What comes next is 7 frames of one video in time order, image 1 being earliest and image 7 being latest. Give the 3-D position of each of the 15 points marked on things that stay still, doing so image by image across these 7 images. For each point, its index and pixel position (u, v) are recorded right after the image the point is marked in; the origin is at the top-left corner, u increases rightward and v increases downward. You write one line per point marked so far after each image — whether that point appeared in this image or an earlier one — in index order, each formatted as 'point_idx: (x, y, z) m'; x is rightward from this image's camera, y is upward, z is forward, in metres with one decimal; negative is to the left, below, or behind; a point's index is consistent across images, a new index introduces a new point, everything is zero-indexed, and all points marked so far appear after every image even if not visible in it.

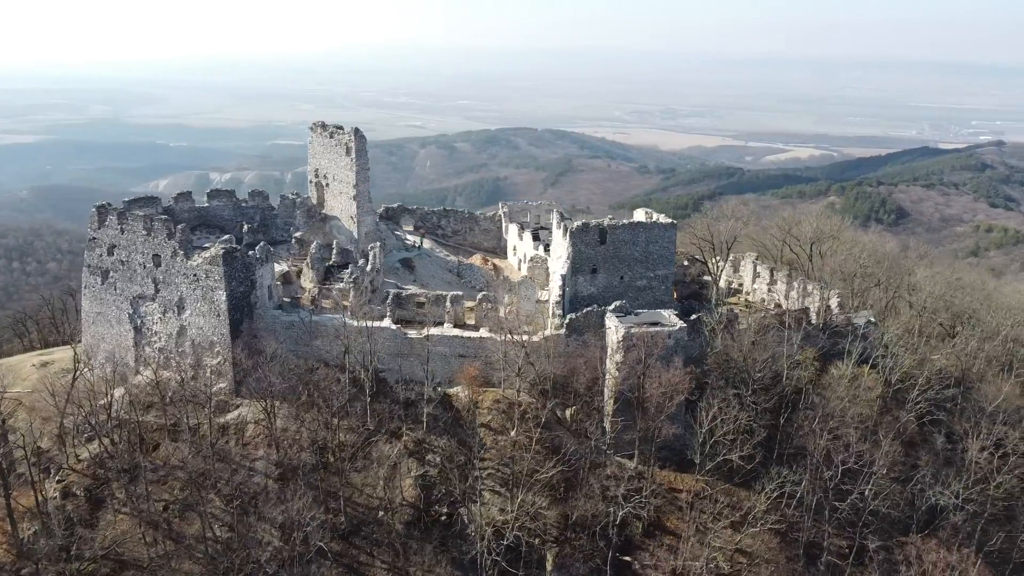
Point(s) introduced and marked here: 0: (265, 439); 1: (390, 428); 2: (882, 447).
0: (-6.6, -4.0, +19.1) m
1: (-3.3, -3.7, +19.2) m
2: (+9.2, -3.9, +17.8) m
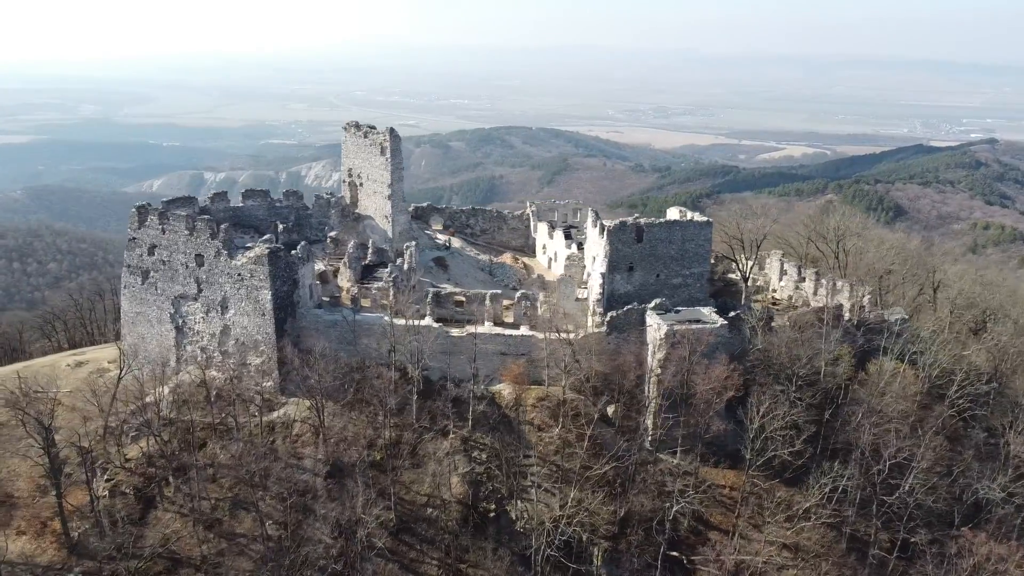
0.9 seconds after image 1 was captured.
0: (-5.4, -4.0, +19.2) m
1: (-2.1, -3.7, +19.3) m
2: (+10.5, -3.8, +17.9) m
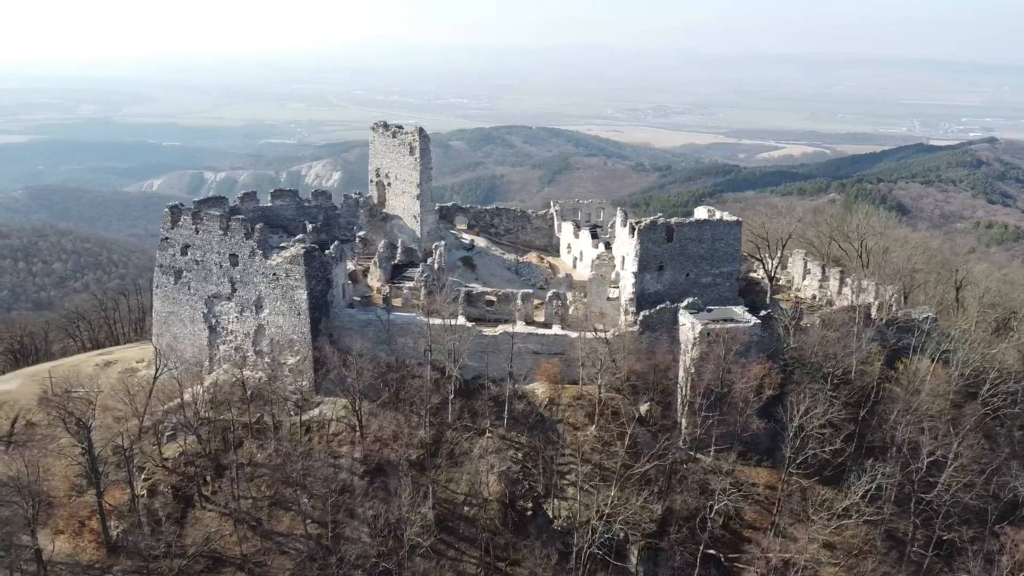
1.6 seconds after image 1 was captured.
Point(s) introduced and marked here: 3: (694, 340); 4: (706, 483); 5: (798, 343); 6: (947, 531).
0: (-4.4, -4.0, +19.3) m
1: (-1.1, -3.7, +19.3) m
2: (+11.4, -3.8, +18.0) m
3: (+4.7, -1.3, +18.5) m
4: (+4.8, -4.8, +17.5) m
5: (+7.7, -1.5, +19.5) m
6: (+10.4, -5.8, +17.0) m
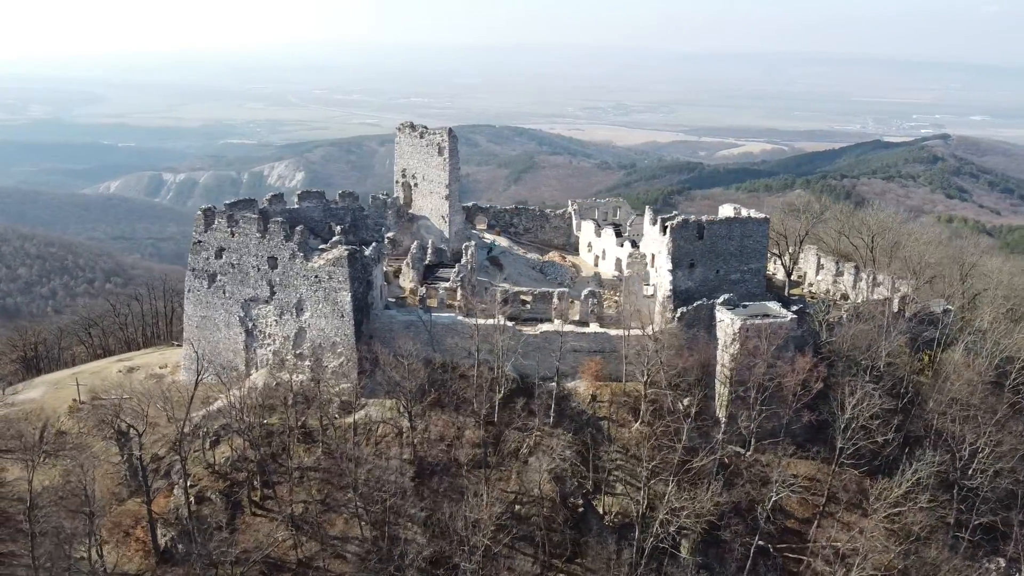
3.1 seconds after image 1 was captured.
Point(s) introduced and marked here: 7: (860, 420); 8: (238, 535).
0: (-3.1, -4.0, +19.2) m
1: (+0.2, -3.7, +19.4) m
2: (+12.7, -3.6, +18.6) m
3: (+6.0, -1.2, +18.9) m
4: (+6.1, -4.7, +17.9) m
5: (+9.0, -1.4, +19.9) m
6: (+11.8, -5.6, +17.6) m
7: (+8.4, -3.2, +17.4) m
8: (-6.8, -6.1, +17.7) m
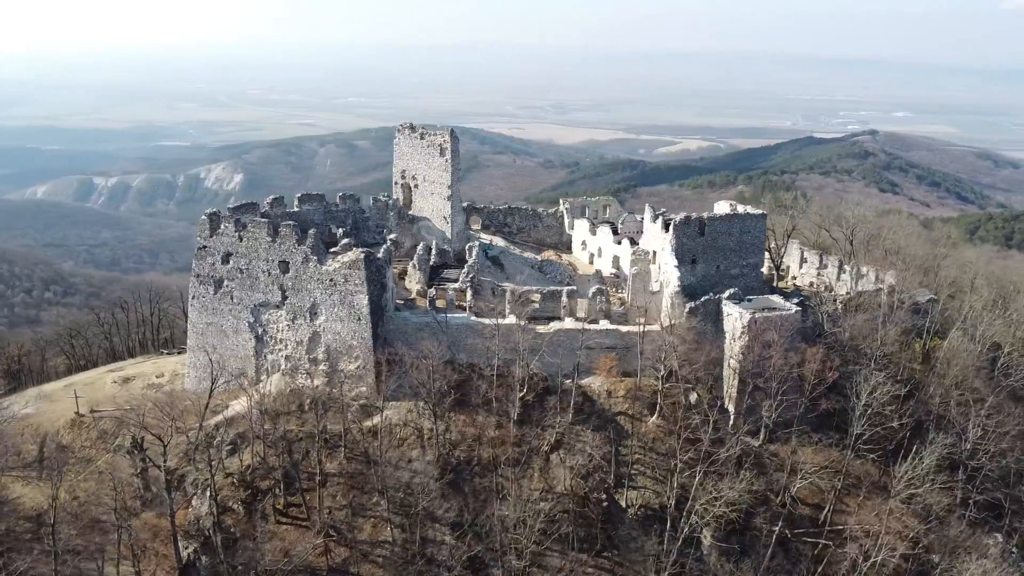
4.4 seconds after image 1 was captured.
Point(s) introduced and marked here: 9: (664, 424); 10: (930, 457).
0: (-2.5, -4.0, +19.2) m
1: (+0.8, -3.6, +19.6) m
2: (+13.3, -3.3, +19.6) m
3: (+6.5, -1.1, +19.4) m
4: (+6.8, -4.5, +18.5) m
5: (+9.5, -1.1, +20.7) m
6: (+12.6, -5.3, +18.5) m
7: (+9.1, -3.0, +18.1) m
8: (-6.0, -6.2, +17.5) m
9: (+4.2, -3.7, +19.4) m
10: (+9.6, -3.9, +16.5) m
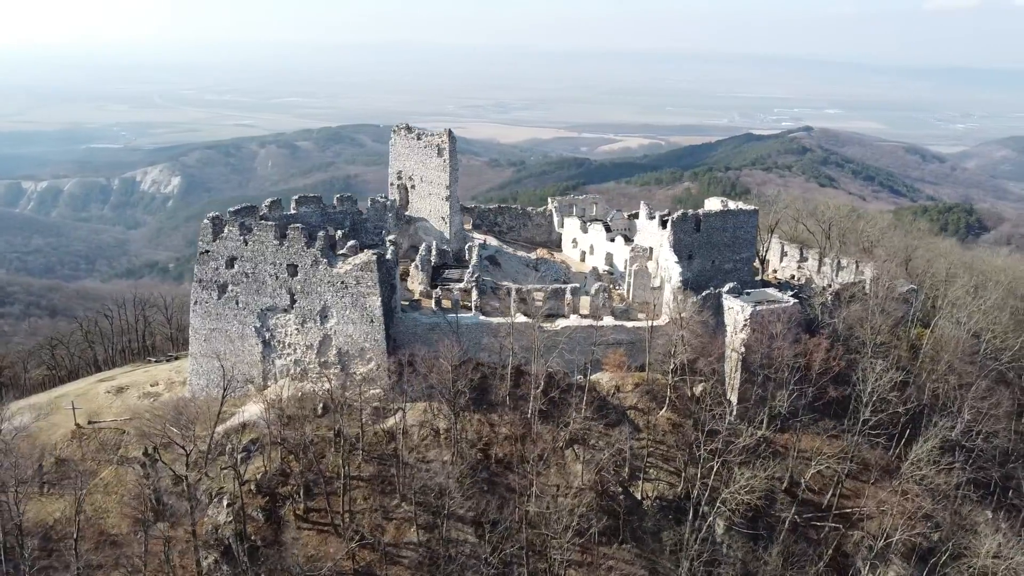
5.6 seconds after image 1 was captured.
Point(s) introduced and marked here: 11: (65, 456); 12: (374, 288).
0: (-2.0, -4.1, +19.2) m
1: (+1.2, -3.6, +19.8) m
2: (+13.7, -3.0, +20.7) m
3: (+6.9, -0.9, +20.1) m
4: (+7.3, -4.4, +19.1) m
5: (+9.7, -0.9, +21.5) m
6: (+13.0, -5.0, +19.6) m
7: (+9.6, -2.8, +18.9) m
8: (-5.4, -6.3, +17.3) m
9: (+4.6, -3.5, +19.9) m
10: (+10.2, -3.6, +17.4) m
11: (-12.2, -4.6, +19.7) m
12: (-3.7, 0.0, +19.4) m
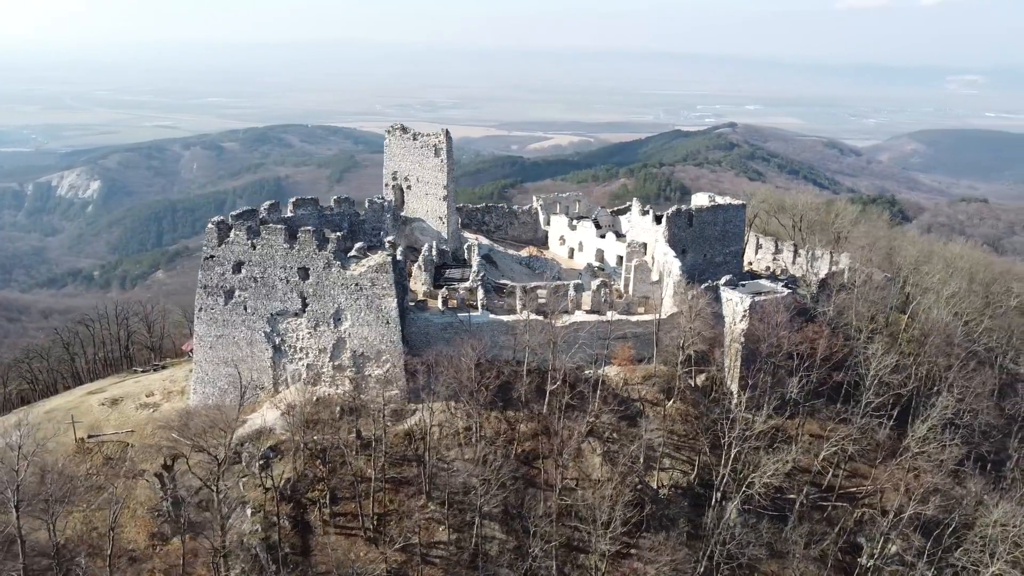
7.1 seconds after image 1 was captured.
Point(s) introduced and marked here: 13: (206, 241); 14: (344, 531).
0: (-1.5, -4.0, +19.3) m
1: (+1.7, -3.5, +20.2) m
2: (+14.1, -2.6, +22.1) m
3: (+7.2, -0.7, +20.9) m
4: (+7.8, -4.1, +20.0) m
5: (+10.0, -0.6, +22.6) m
6: (+13.5, -4.6, +20.9) m
7: (+10.1, -2.4, +20.0) m
8: (-4.6, -6.4, +17.1) m
9: (+5.0, -3.3, +20.6) m
10: (+10.9, -3.3, +18.5) m
11: (-11.7, -4.9, +18.9) m
12: (-3.3, 0.0, +19.3) m
13: (-8.3, +1.3, +19.6) m
14: (-4.0, -6.0, +17.6) m
